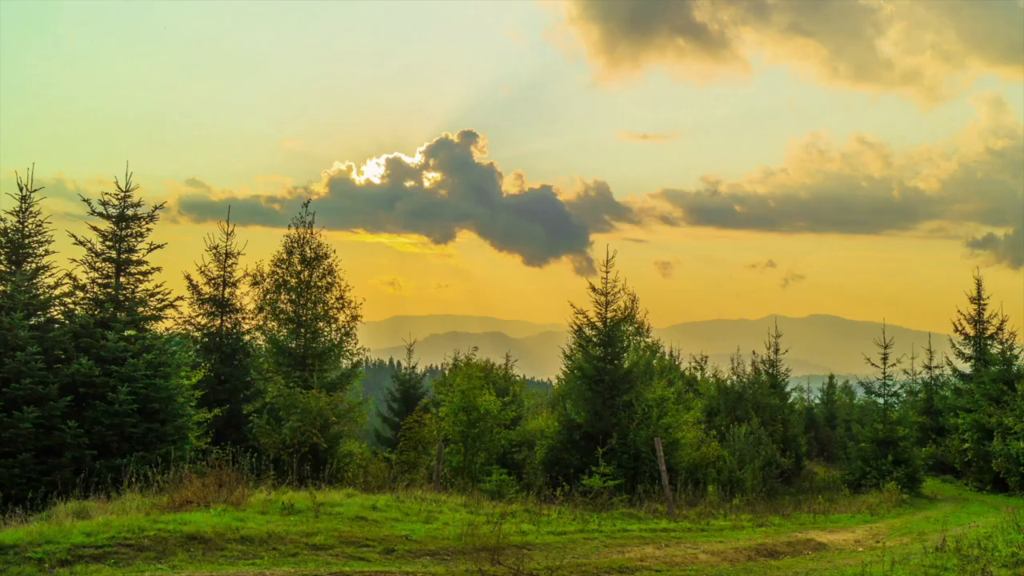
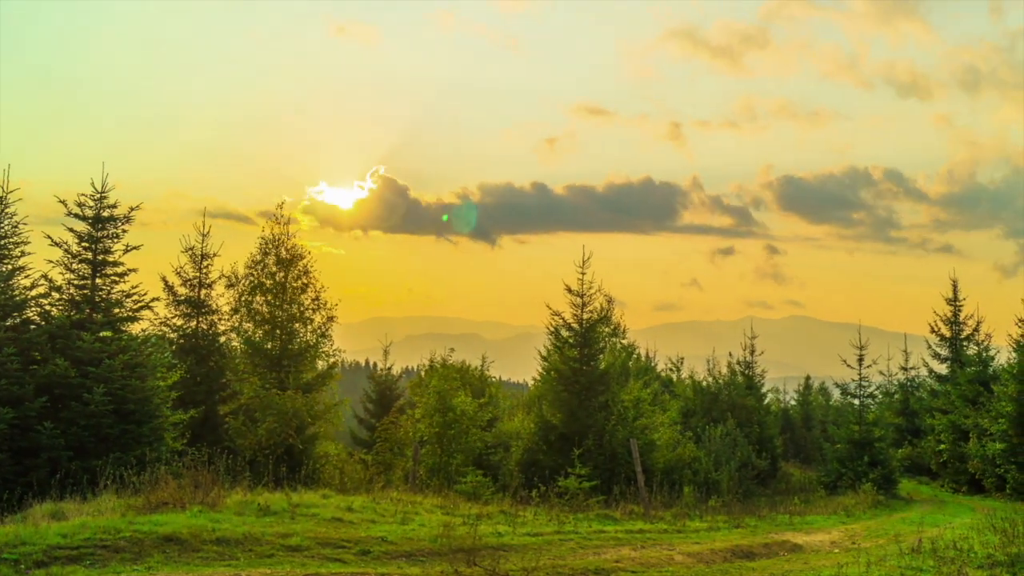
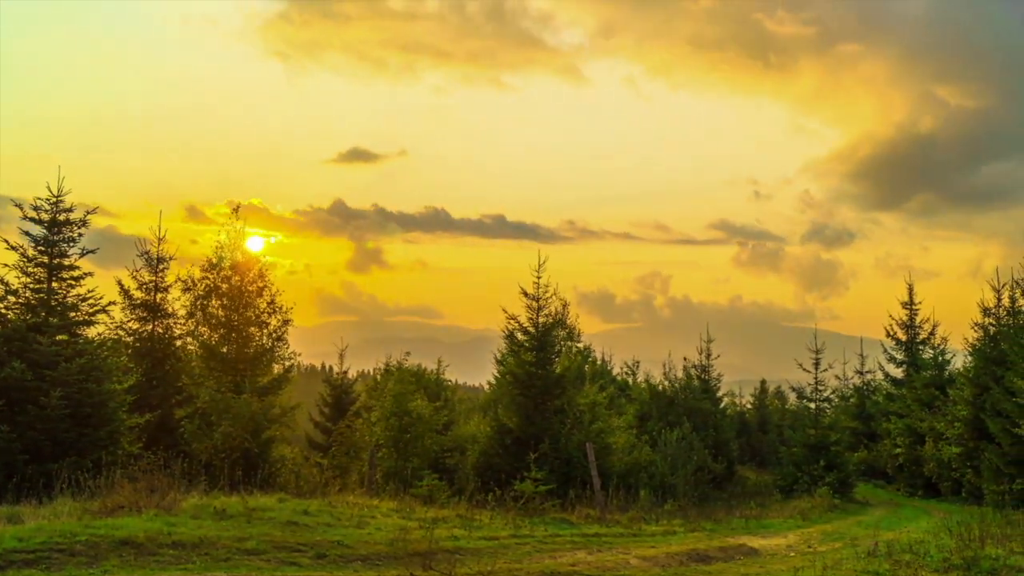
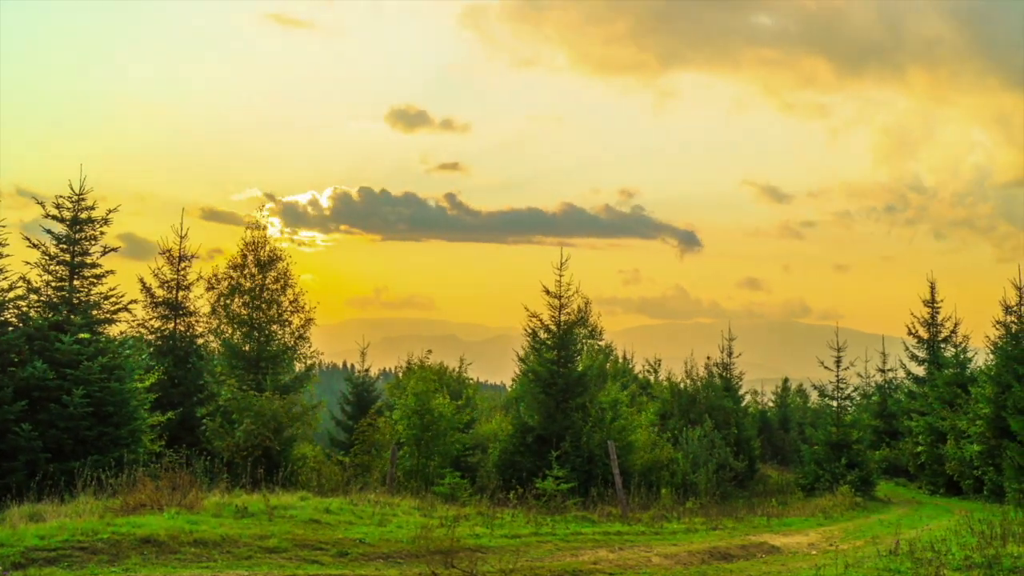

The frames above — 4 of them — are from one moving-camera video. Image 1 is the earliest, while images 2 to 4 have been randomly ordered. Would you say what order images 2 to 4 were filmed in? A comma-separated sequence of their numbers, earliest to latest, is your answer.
2, 4, 3
